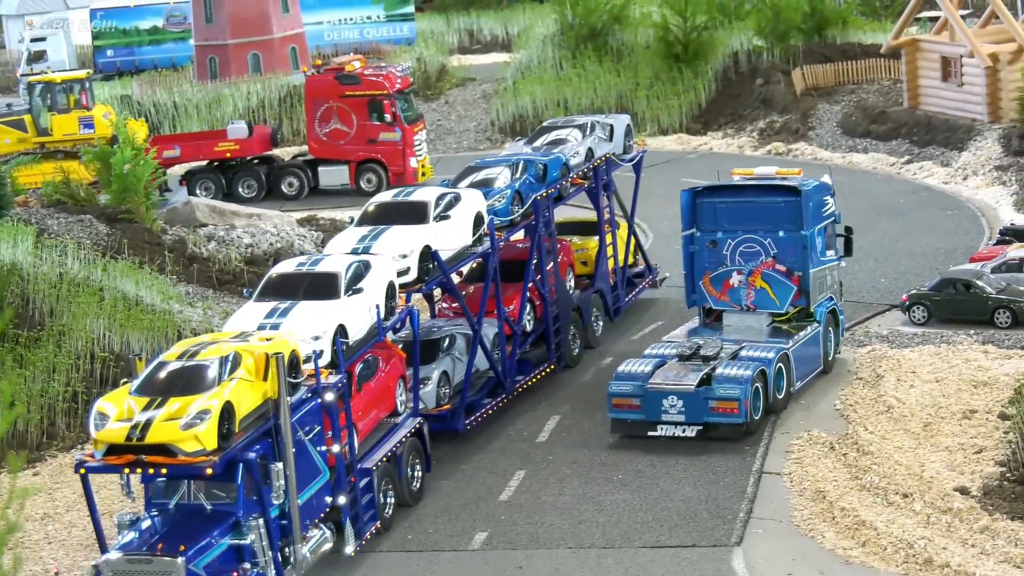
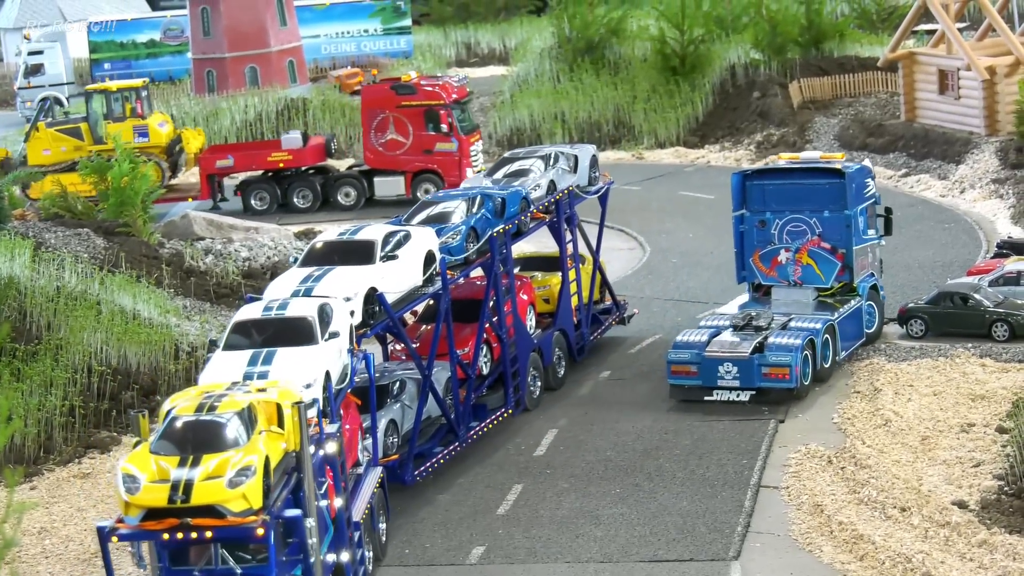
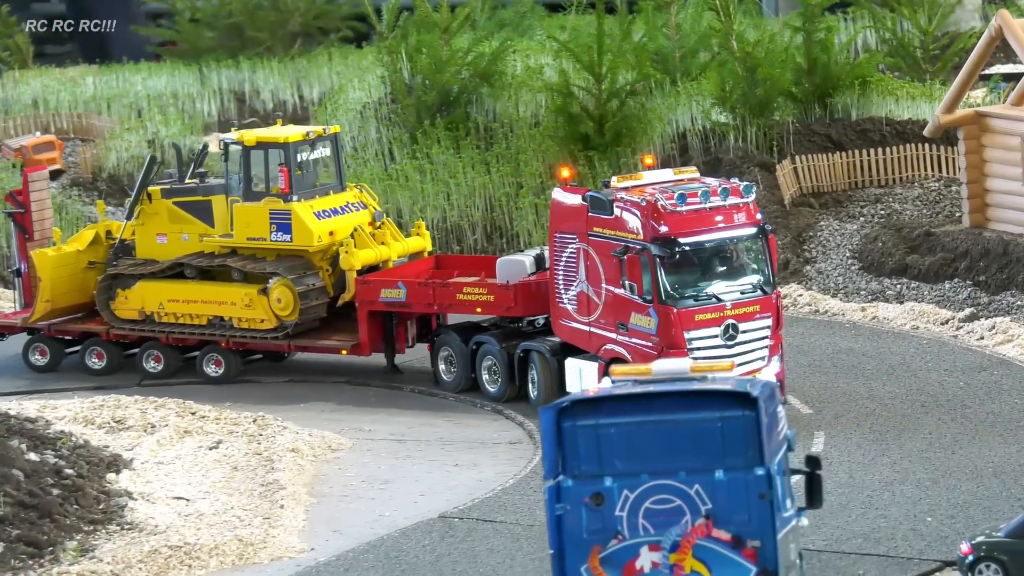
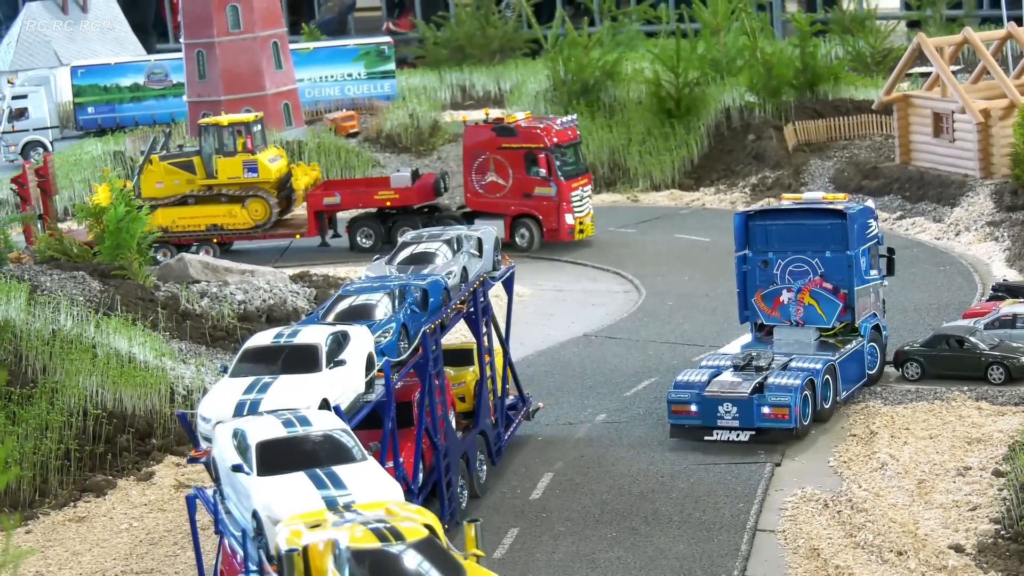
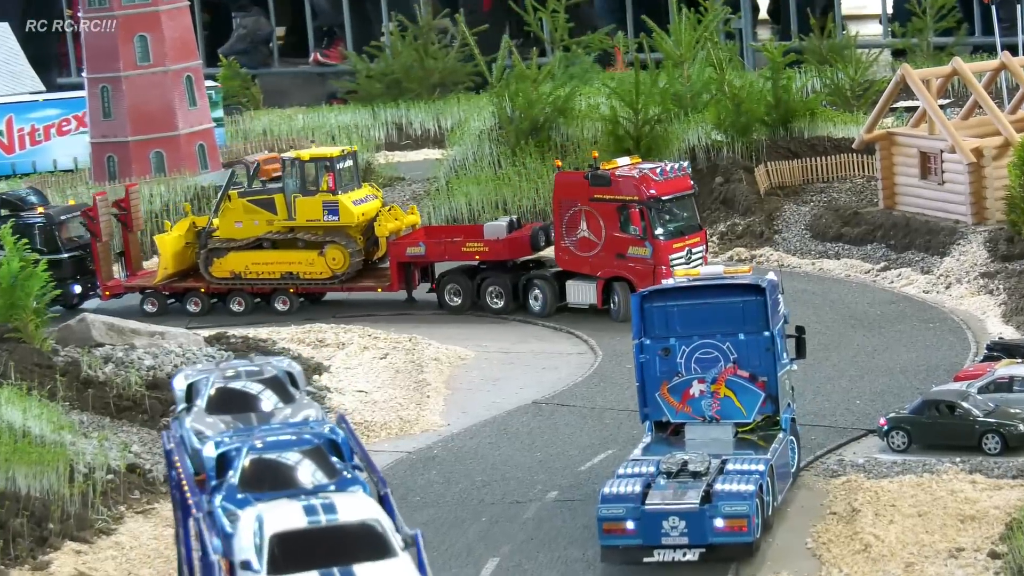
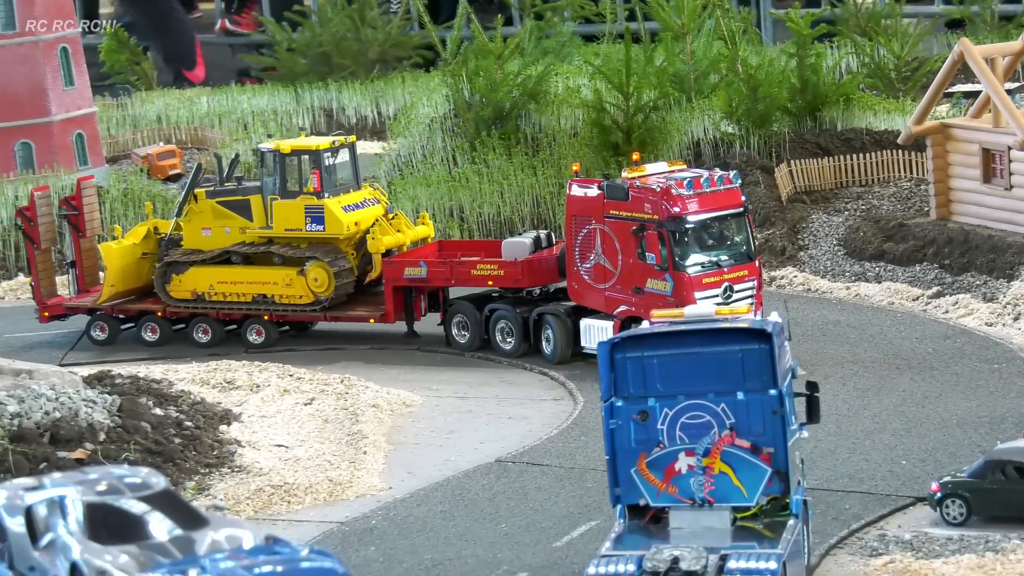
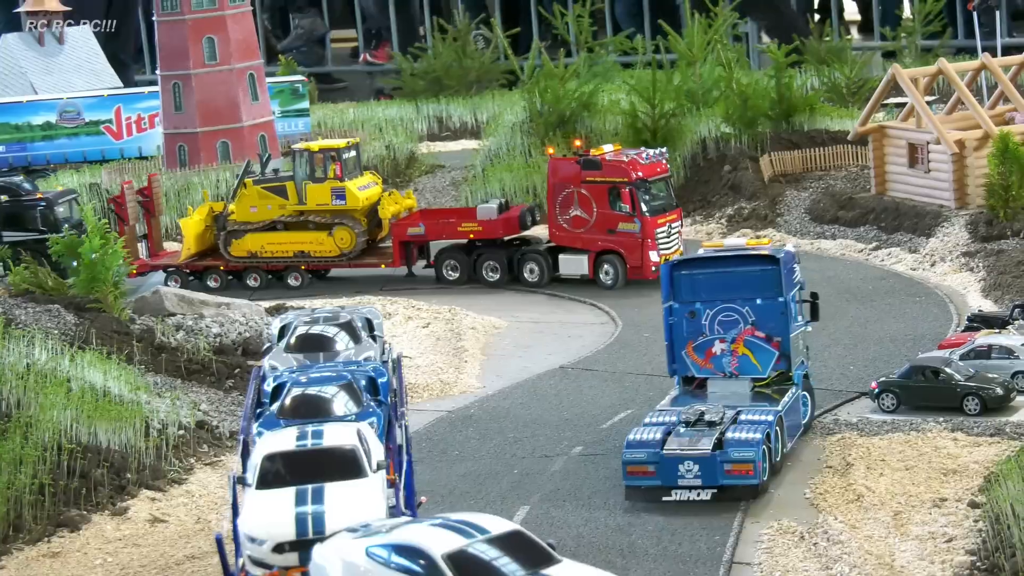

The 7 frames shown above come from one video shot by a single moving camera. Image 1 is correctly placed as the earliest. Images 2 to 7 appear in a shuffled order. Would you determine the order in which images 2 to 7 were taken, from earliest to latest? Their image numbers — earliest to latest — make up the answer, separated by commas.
2, 4, 7, 5, 6, 3
